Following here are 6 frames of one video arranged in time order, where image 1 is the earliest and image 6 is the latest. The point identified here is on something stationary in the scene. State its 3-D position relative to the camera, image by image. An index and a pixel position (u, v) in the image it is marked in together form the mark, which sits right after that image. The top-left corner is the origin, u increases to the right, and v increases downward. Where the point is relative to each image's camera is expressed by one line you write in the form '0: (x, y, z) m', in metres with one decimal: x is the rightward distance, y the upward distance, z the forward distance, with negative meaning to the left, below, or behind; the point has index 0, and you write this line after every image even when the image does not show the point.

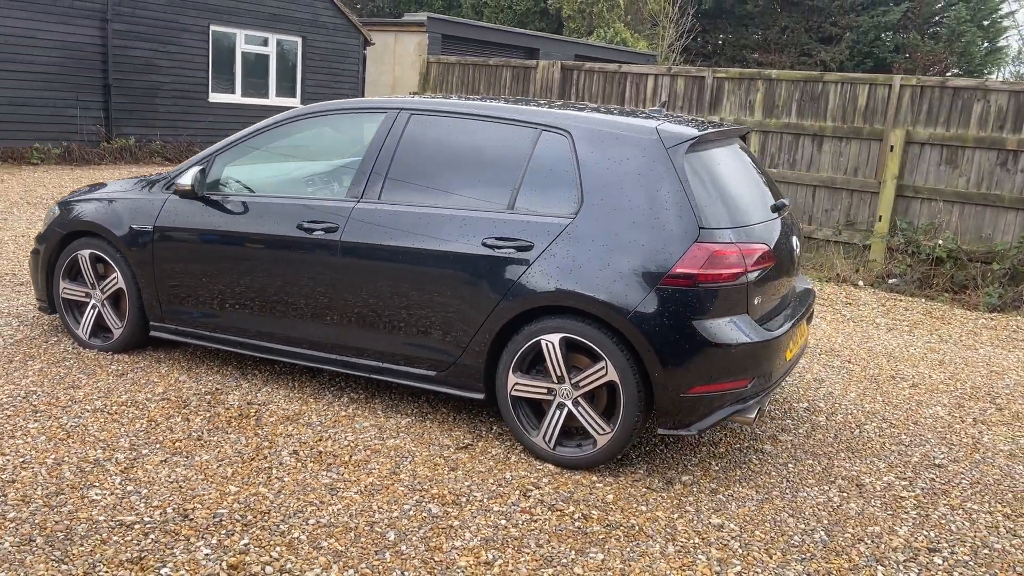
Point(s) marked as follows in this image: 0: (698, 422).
0: (+0.7, -0.5, +3.4) m
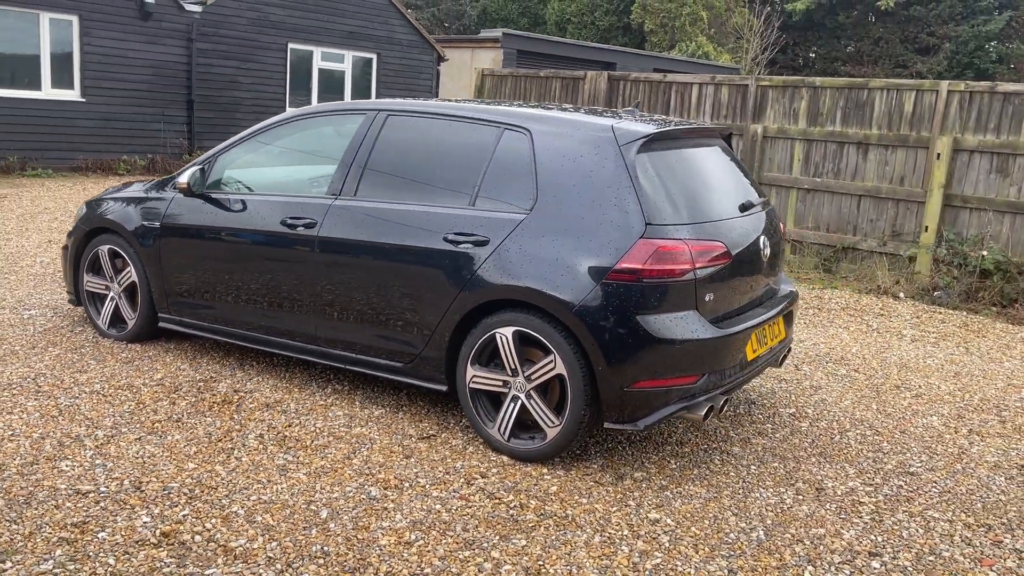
0: (+0.5, -0.5, +3.4) m
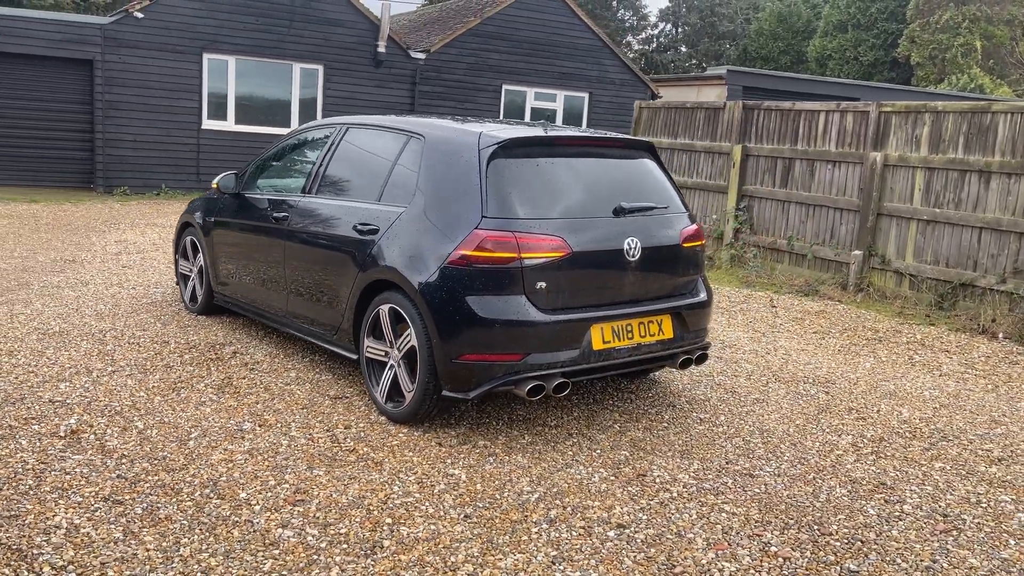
0: (-0.2, -0.4, +3.8) m
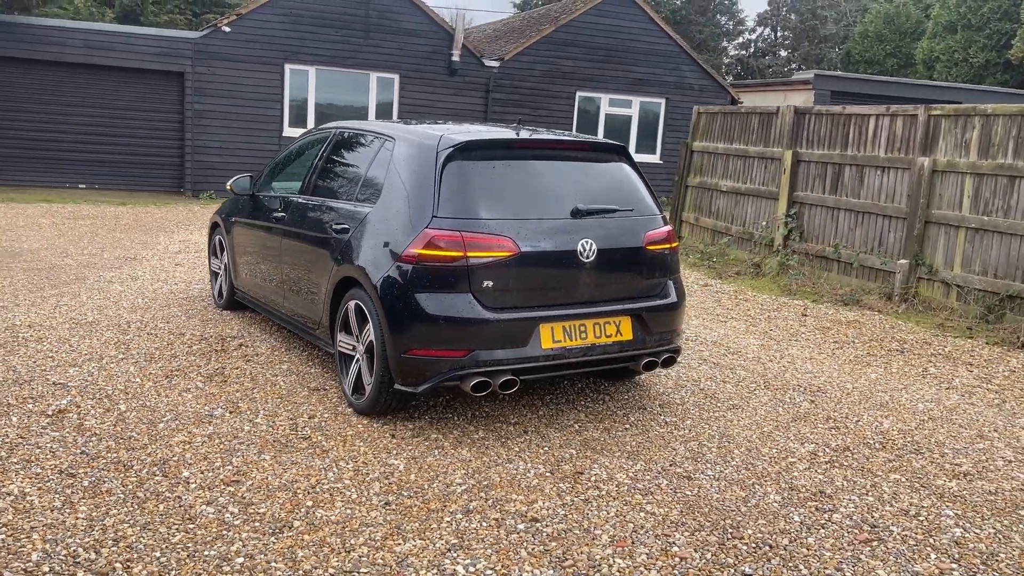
0: (-0.4, -0.4, +3.9) m
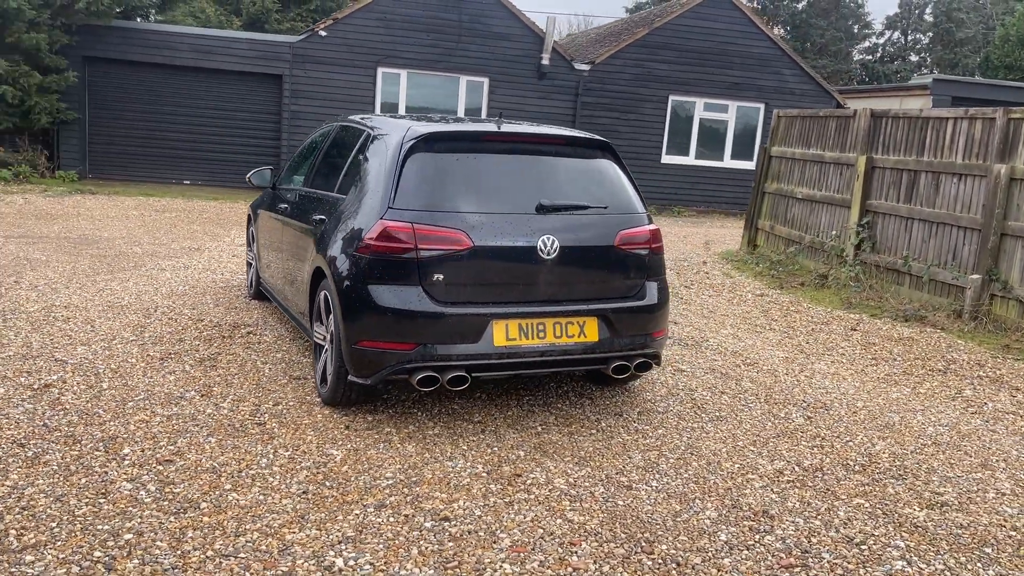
0: (-0.6, -0.4, +3.9) m
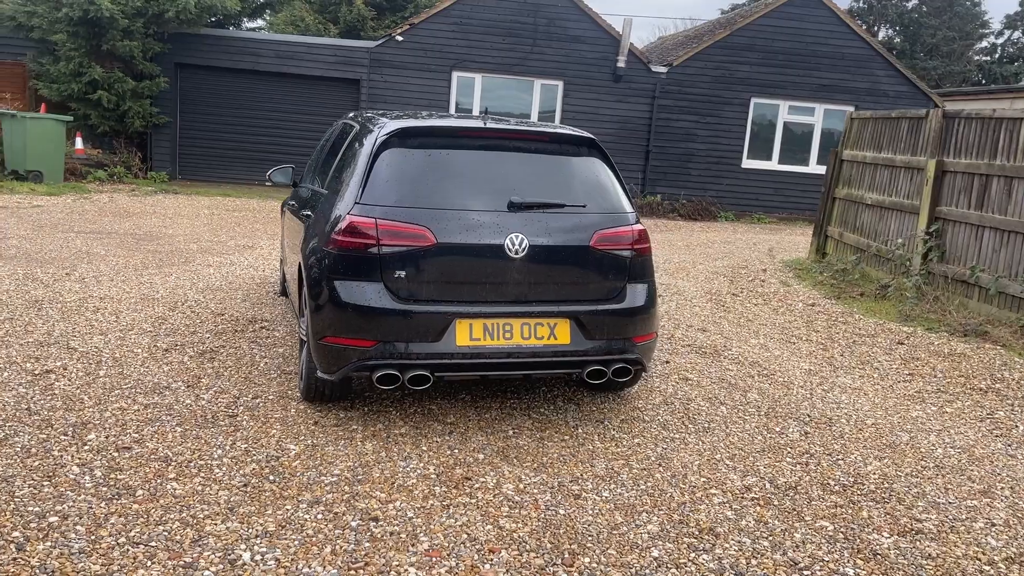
0: (-0.8, -0.4, +3.9) m
